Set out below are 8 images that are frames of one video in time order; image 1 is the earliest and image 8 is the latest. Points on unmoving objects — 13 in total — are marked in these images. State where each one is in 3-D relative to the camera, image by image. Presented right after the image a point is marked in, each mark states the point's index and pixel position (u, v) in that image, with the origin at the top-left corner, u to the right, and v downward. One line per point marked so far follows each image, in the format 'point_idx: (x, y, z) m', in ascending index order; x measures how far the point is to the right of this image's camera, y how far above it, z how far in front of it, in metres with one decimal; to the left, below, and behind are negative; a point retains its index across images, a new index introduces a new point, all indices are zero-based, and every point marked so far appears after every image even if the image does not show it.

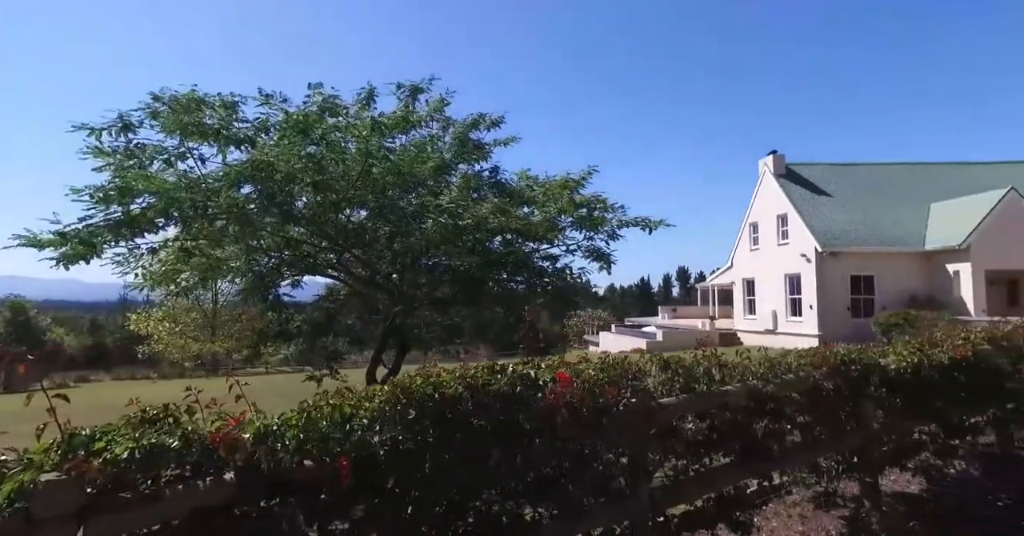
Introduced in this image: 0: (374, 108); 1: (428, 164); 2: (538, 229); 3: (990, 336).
0: (-2.1, +2.5, +8.0) m
1: (-1.3, +1.6, +8.1) m
2: (+0.4, +0.6, +8.5) m
3: (+5.1, -0.7, +5.9) m
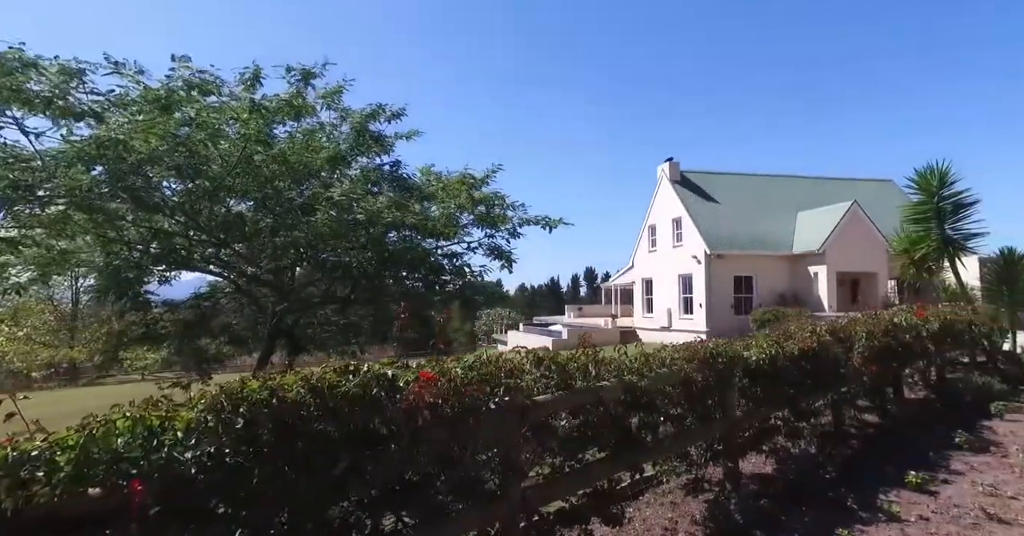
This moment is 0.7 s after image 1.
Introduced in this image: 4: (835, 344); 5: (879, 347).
0: (-3.6, +2.5, +7.4) m
1: (-2.8, +1.6, +7.7) m
2: (-1.2, +0.7, +8.3) m
3: (+3.8, -0.8, +6.5) m
4: (+3.9, -0.9, +6.4) m
5: (+4.9, -1.1, +7.2) m
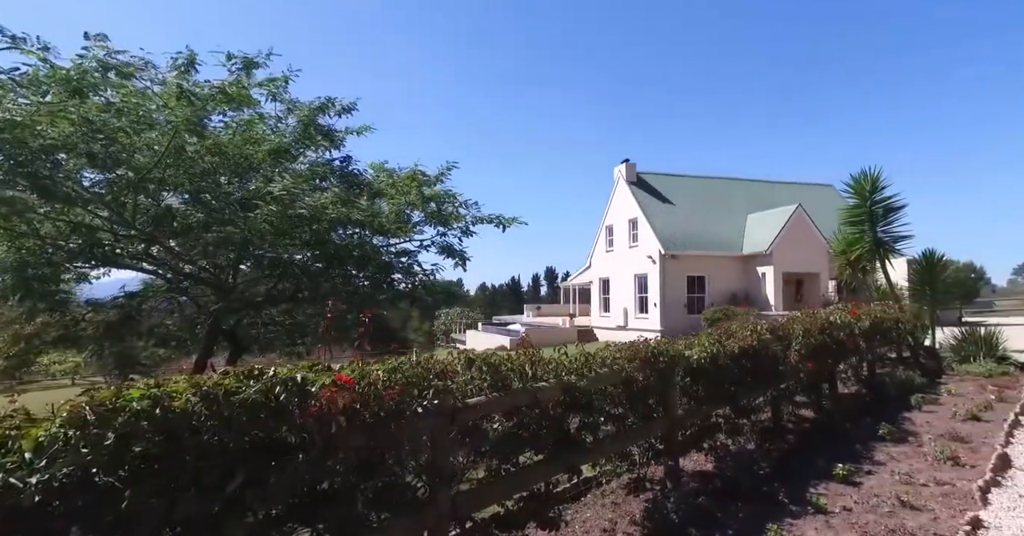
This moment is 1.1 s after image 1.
0: (-4.2, +2.6, +7.0) m
1: (-3.5, +1.7, +7.3) m
2: (-2.0, +0.7, +8.1) m
3: (+3.2, -0.8, +6.7) m
4: (+3.3, -0.9, +6.6) m
5: (+4.2, -1.1, +7.4) m
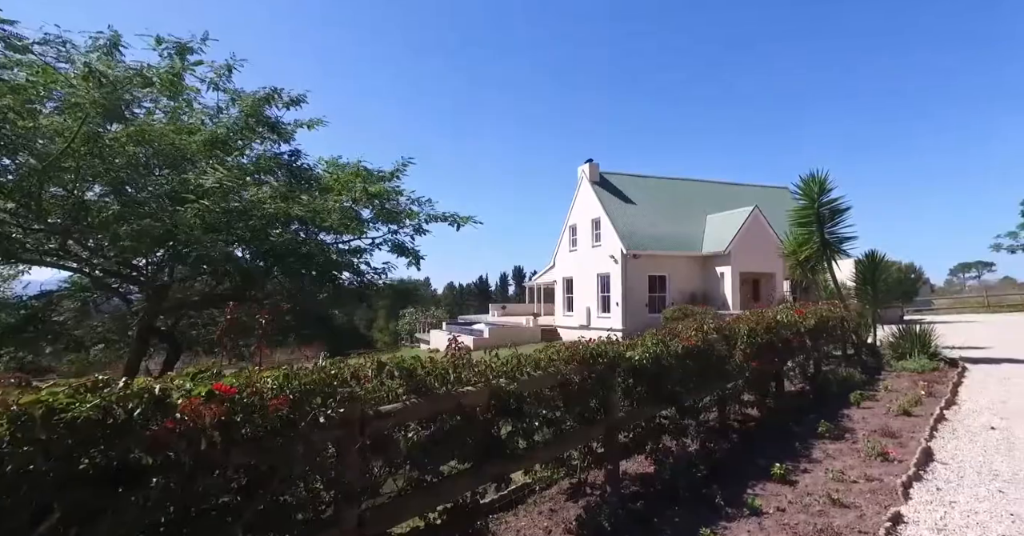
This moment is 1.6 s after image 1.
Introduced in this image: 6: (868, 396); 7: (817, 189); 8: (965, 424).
0: (-4.9, +2.6, +6.5) m
1: (-4.2, +1.7, +6.9) m
2: (-2.7, +0.7, +7.8) m
3: (+2.5, -0.8, +6.7) m
4: (+2.6, -0.9, +6.6) m
5: (+3.5, -1.1, +7.5) m
6: (+5.9, -2.1, +8.7) m
7: (+8.3, +2.2, +14.4) m
8: (+5.9, -2.0, +6.9) m
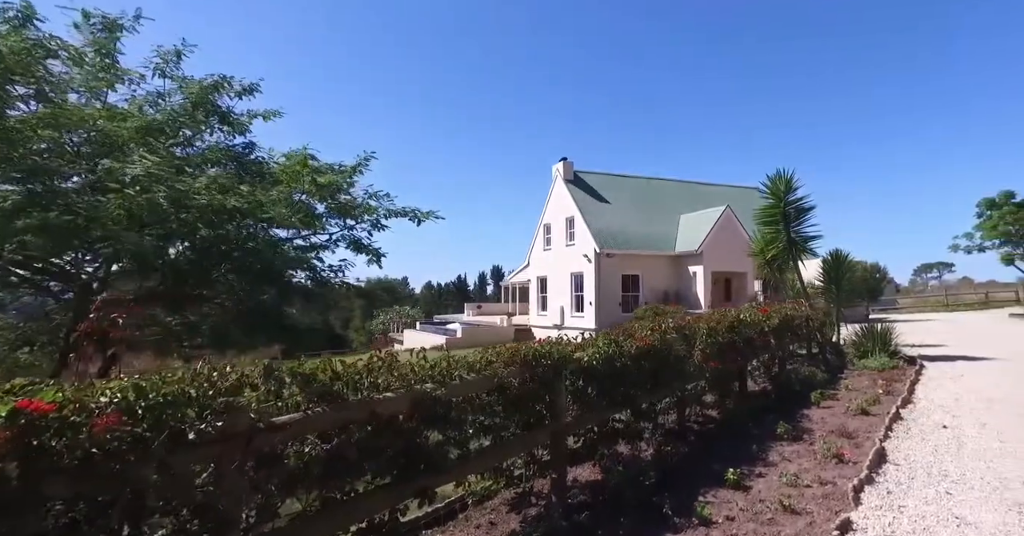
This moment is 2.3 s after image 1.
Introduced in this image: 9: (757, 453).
0: (-5.5, +2.6, +6.0) m
1: (-4.8, +1.7, +6.4) m
2: (-3.4, +0.8, +7.4) m
3: (+1.9, -0.7, +6.5) m
4: (+2.0, -0.9, +6.4) m
5: (+2.9, -1.0, +7.3) m
6: (+5.2, -2.1, +8.7) m
7: (+7.5, +2.2, +14.4) m
8: (+5.3, -2.0, +6.8) m
9: (+2.7, -2.0, +5.7) m
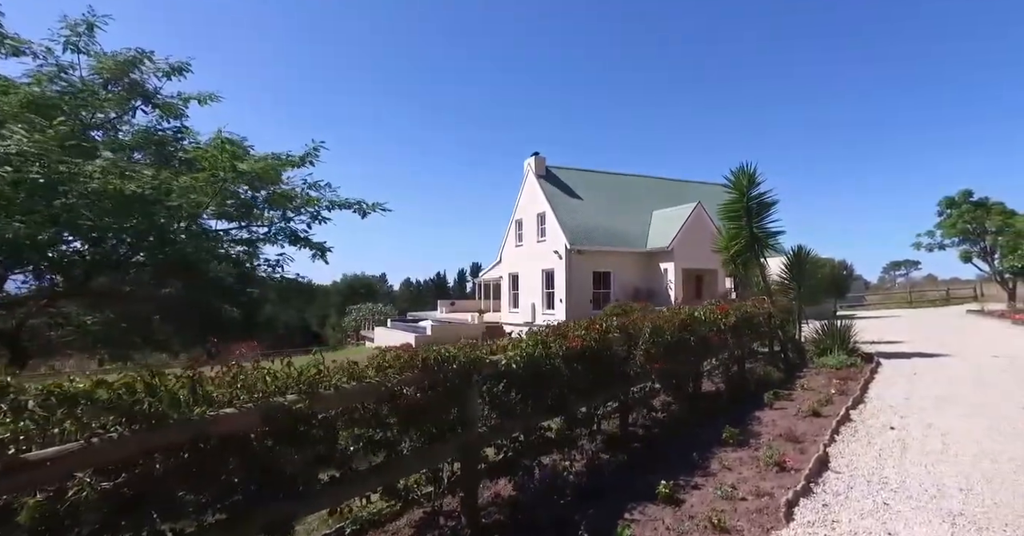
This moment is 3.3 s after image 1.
0: (-6.2, +2.7, +5.3) m
1: (-5.6, +1.8, +5.8) m
2: (-4.2, +0.8, +6.8) m
3: (+1.1, -0.7, +6.1) m
4: (+1.2, -0.8, +6.0) m
5: (+2.0, -1.0, +7.0) m
6: (+4.3, -2.0, +8.4) m
7: (+6.4, +2.3, +14.2) m
8: (+4.4, -1.9, +6.6) m
9: (+1.9, -2.0, +5.4) m
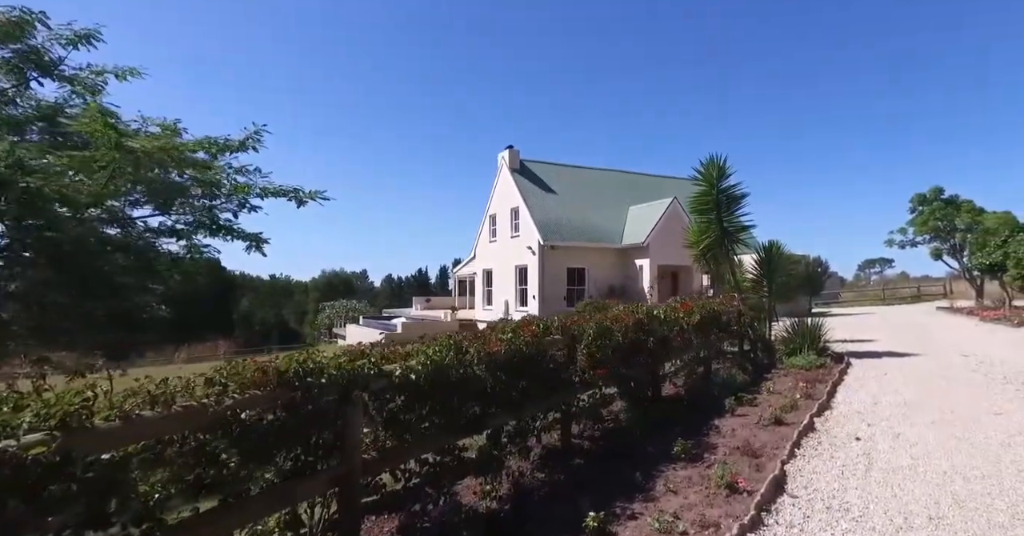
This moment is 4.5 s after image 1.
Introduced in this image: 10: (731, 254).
0: (-7.0, +2.8, +4.4) m
1: (-6.3, +1.9, +4.8) m
2: (-5.0, +0.9, +5.9) m
3: (+0.4, -0.6, +5.4) m
4: (+0.4, -0.8, +5.3) m
5: (+1.2, -0.9, +6.3) m
6: (+3.5, -2.0, +7.8) m
7: (+5.3, +2.4, +13.7) m
8: (+3.7, -1.9, +6.0) m
9: (+1.2, -1.9, +4.7) m
10: (+5.8, +0.4, +13.9) m
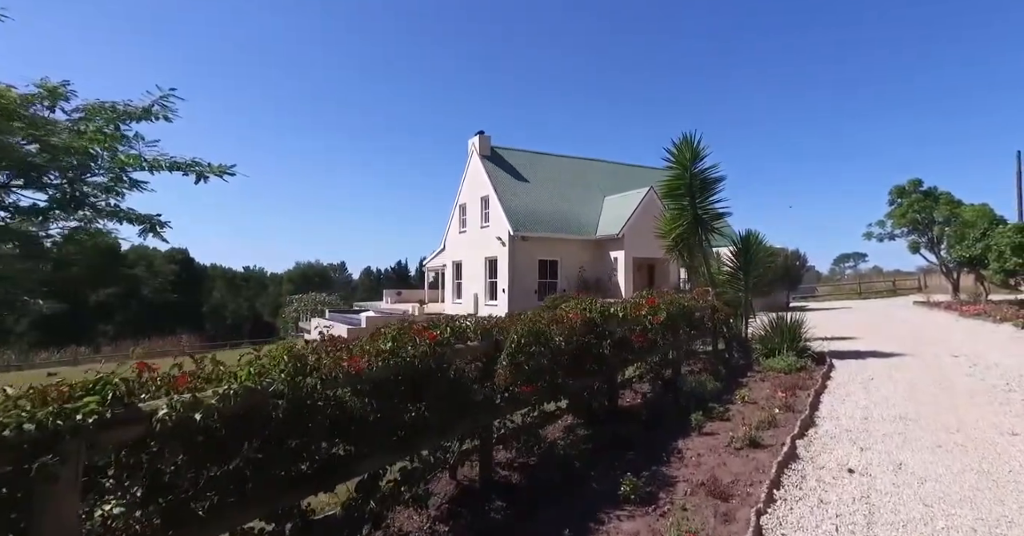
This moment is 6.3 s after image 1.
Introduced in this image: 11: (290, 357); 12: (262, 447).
0: (-7.7, +2.9, +2.8) m
1: (-7.1, +2.0, +3.3) m
2: (-5.8, +1.0, +4.4) m
3: (-0.5, -0.5, +4.1) m
4: (-0.4, -0.7, +4.0) m
5: (+0.4, -0.8, +5.1) m
6: (+2.6, -1.8, +6.6) m
7: (+4.2, +2.6, +12.5) m
8: (+2.8, -1.8, +4.8) m
9: (+0.4, -1.8, +3.5) m
10: (+4.7, +0.6, +12.8) m
11: (-1.2, -0.5, +3.0) m
12: (-1.3, -0.9, +2.7) m
